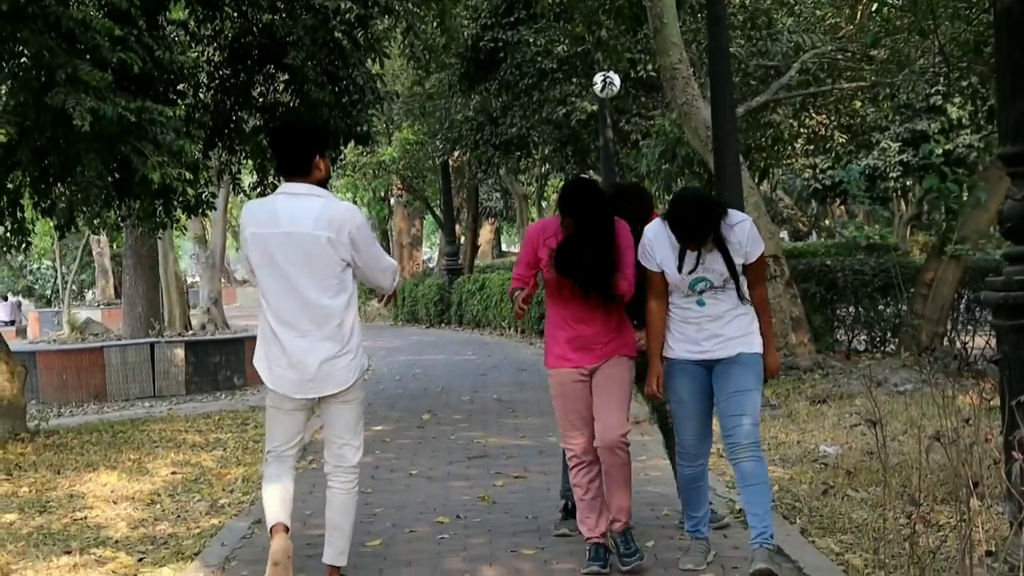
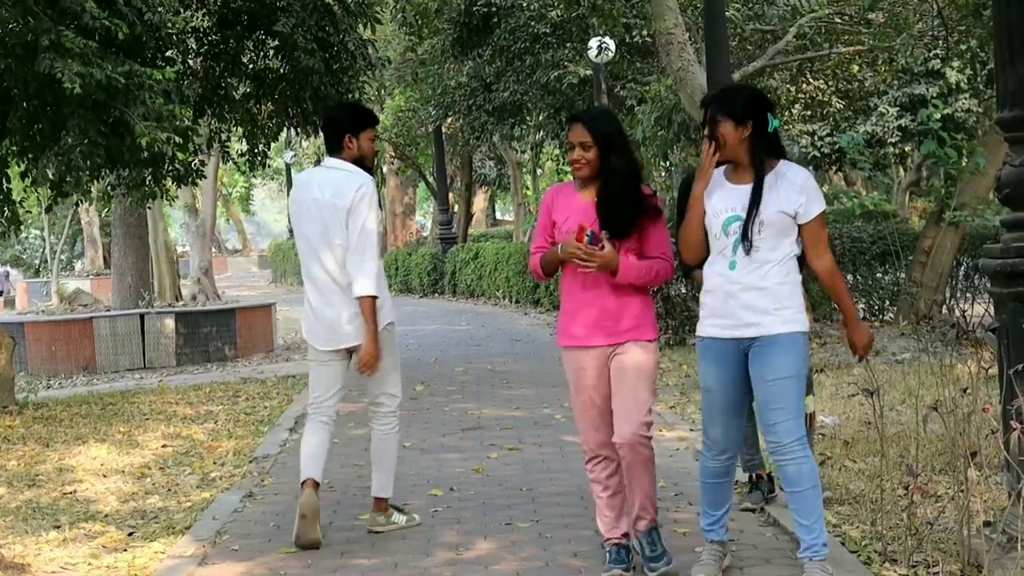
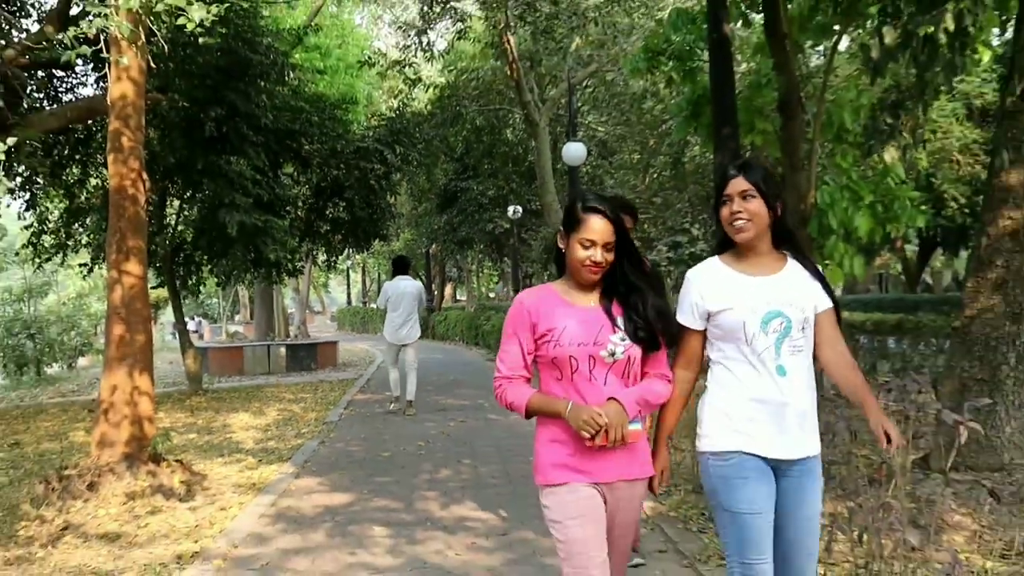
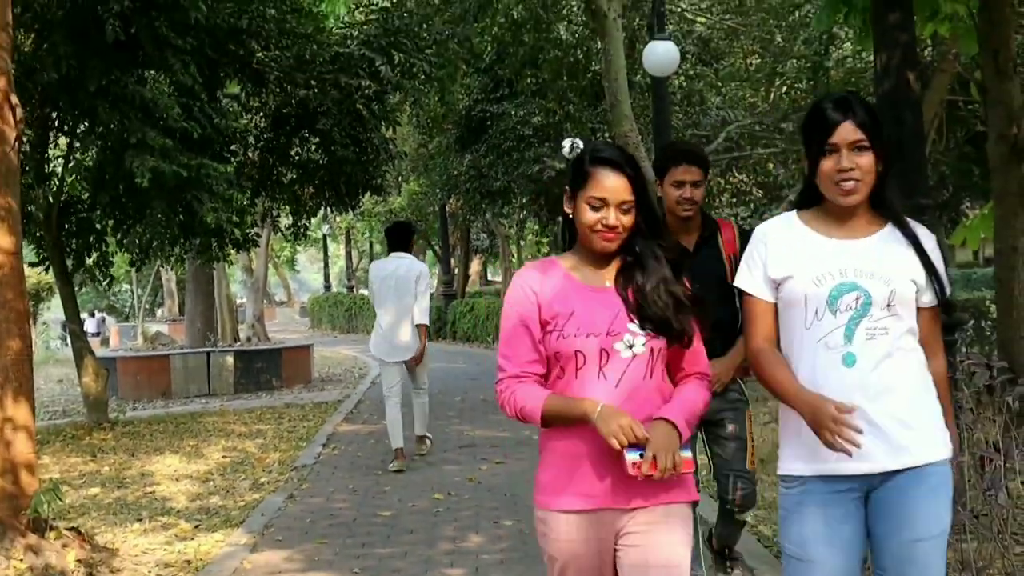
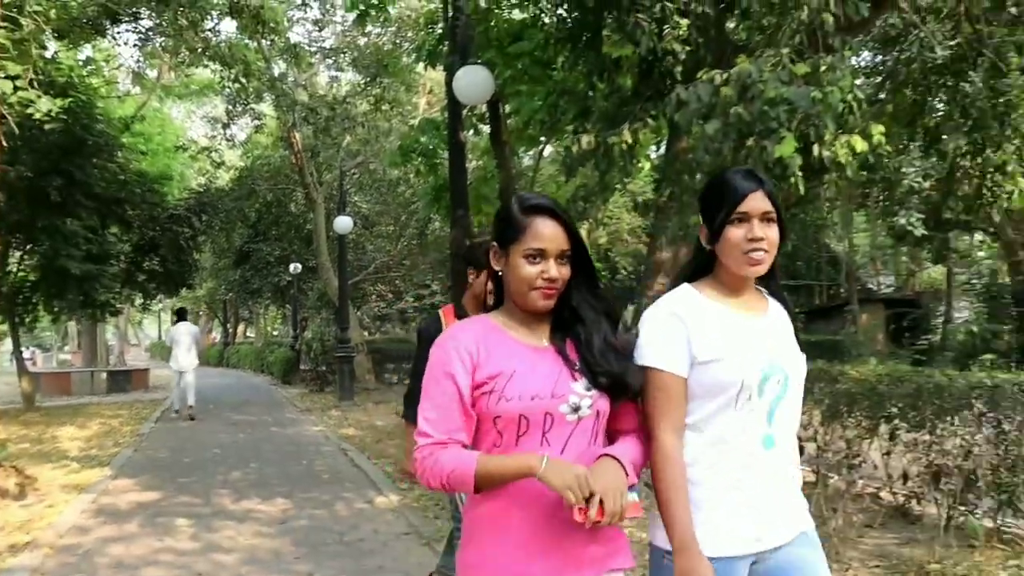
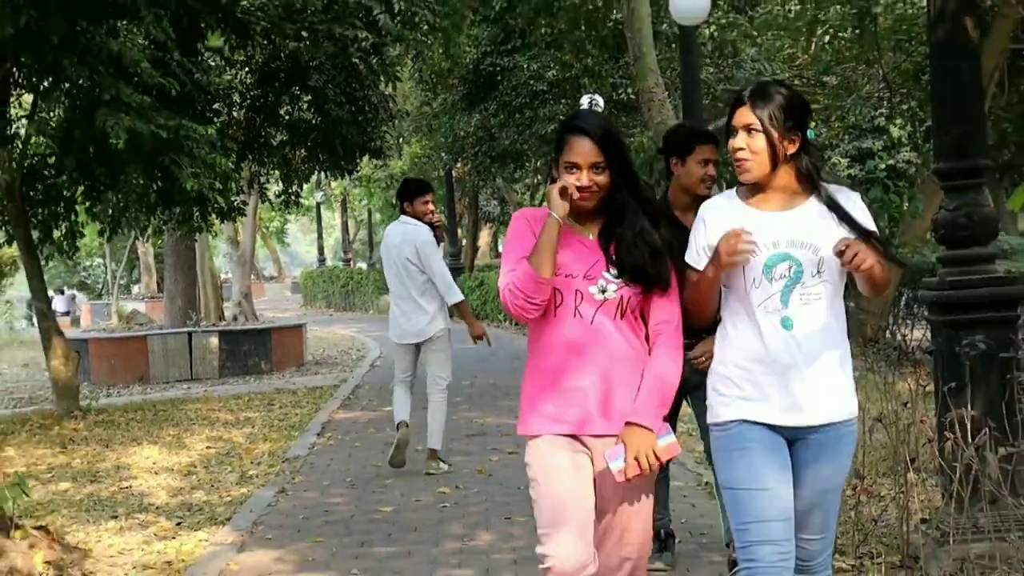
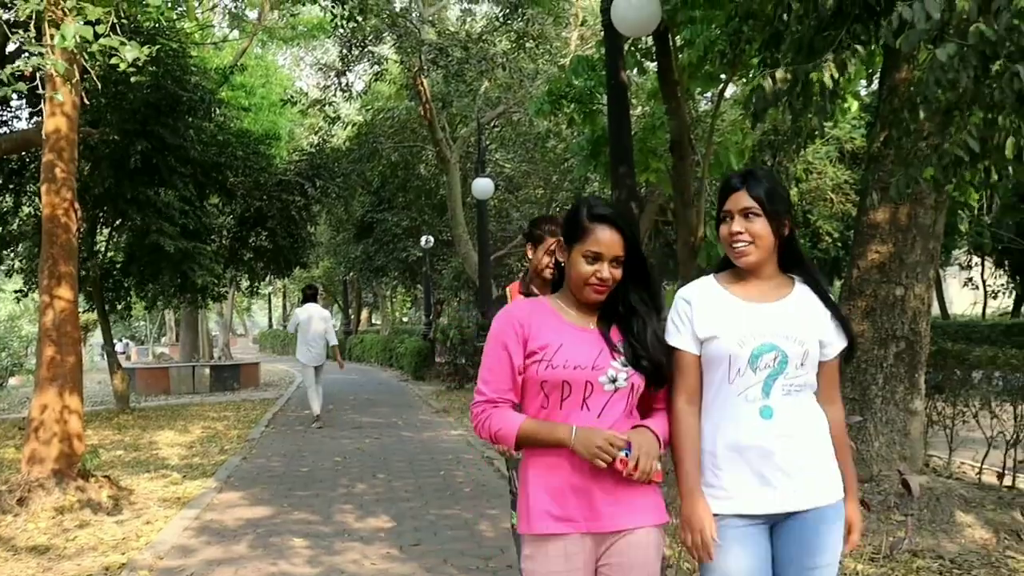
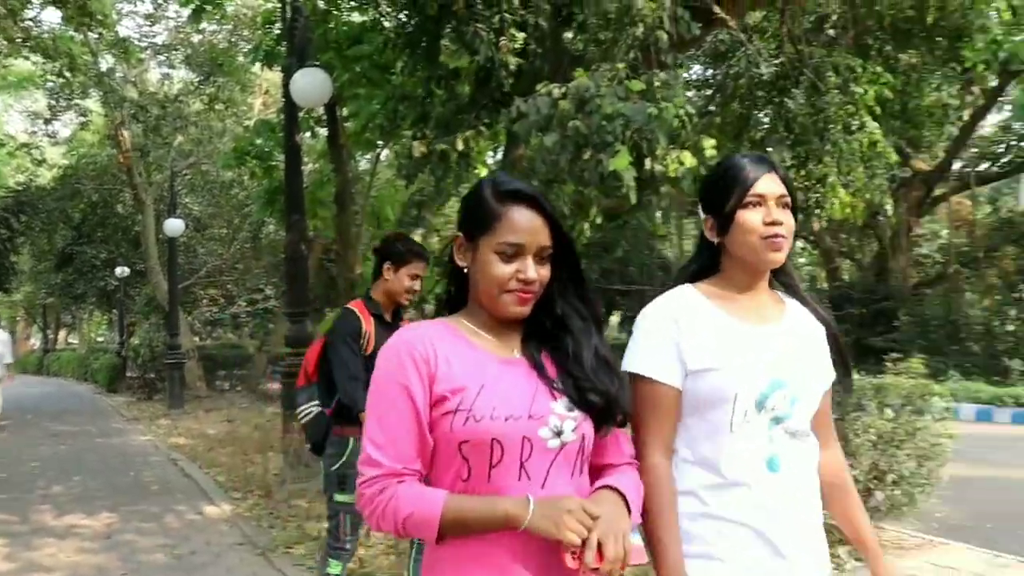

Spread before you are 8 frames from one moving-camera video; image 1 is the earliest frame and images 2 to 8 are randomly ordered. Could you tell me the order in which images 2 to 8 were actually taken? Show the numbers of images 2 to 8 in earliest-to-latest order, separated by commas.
2, 6, 4, 3, 7, 5, 8
